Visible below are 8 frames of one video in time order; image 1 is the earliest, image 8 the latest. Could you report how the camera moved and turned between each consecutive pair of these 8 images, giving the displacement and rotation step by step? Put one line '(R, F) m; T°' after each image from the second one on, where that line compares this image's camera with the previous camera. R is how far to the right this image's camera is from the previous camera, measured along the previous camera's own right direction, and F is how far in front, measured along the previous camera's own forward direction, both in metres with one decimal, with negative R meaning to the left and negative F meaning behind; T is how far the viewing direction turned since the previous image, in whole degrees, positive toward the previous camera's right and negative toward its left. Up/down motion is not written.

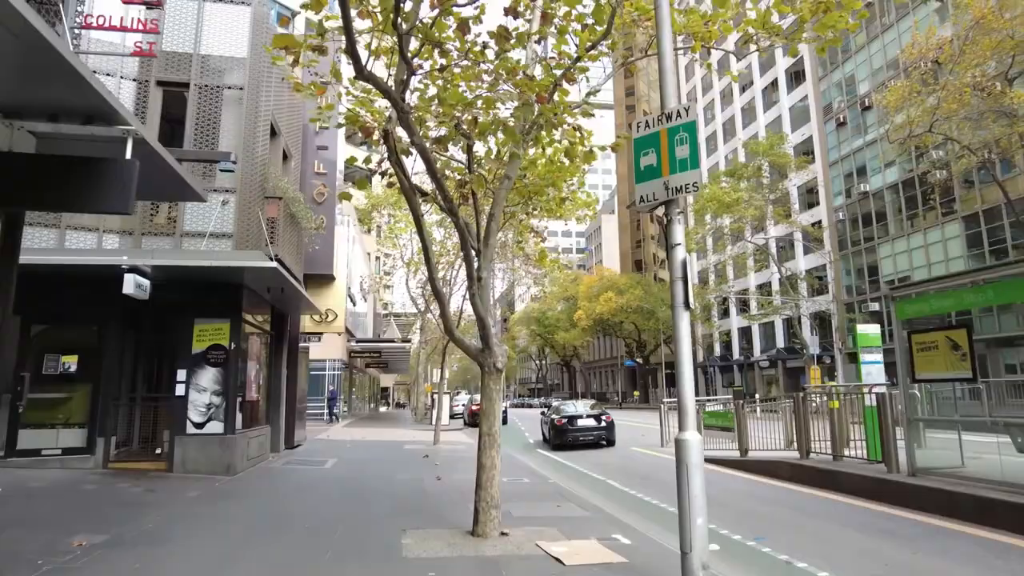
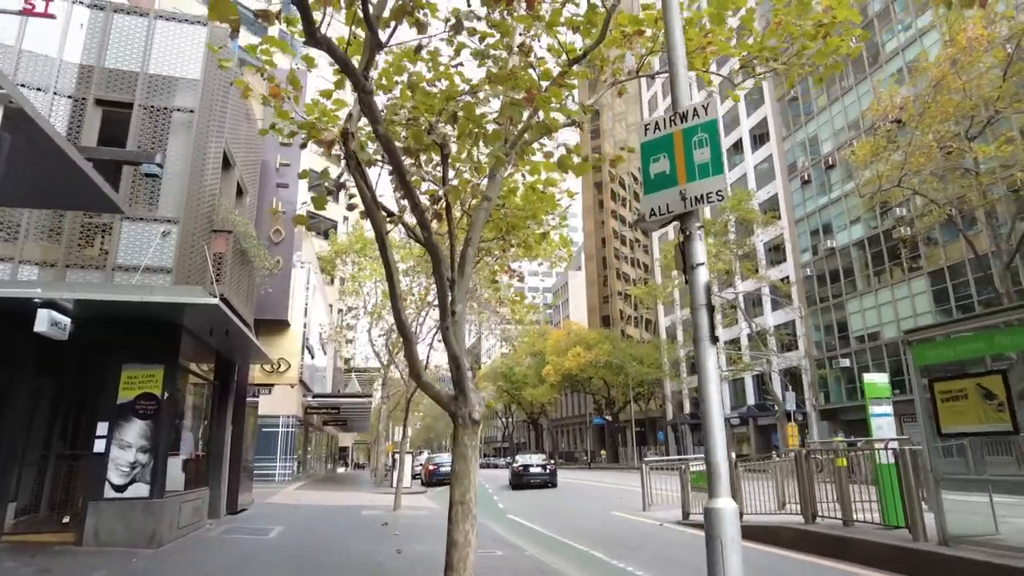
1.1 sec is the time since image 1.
(-0.1, +1.1) m; +3°
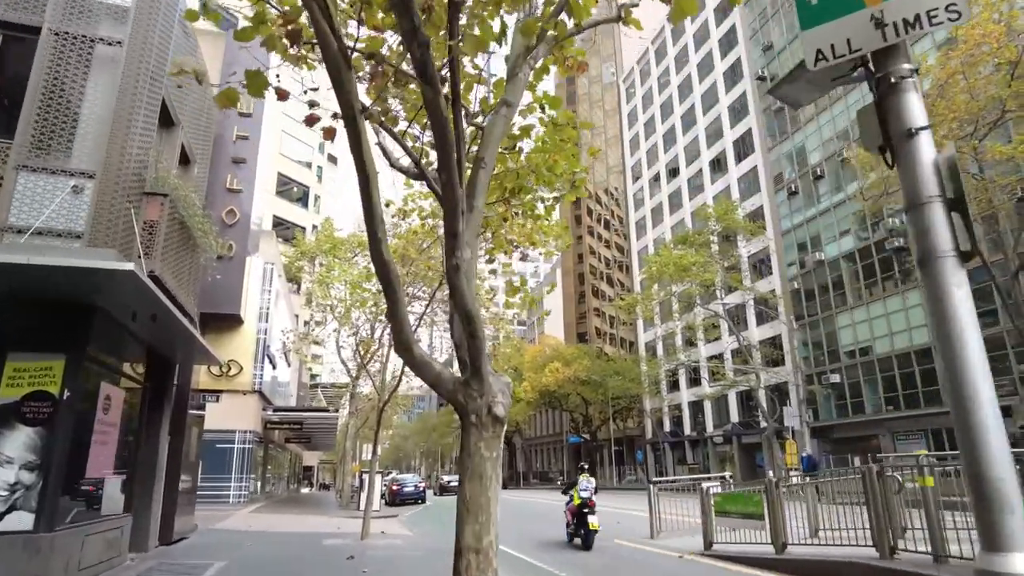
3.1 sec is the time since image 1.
(-0.4, +2.0) m; +2°
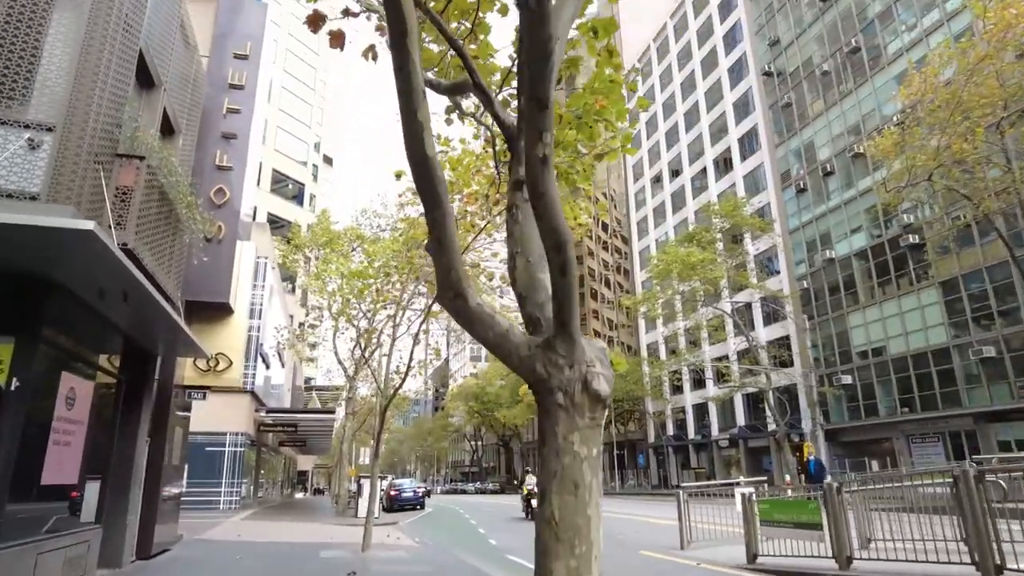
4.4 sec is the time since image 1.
(-0.4, +1.2) m; 0°
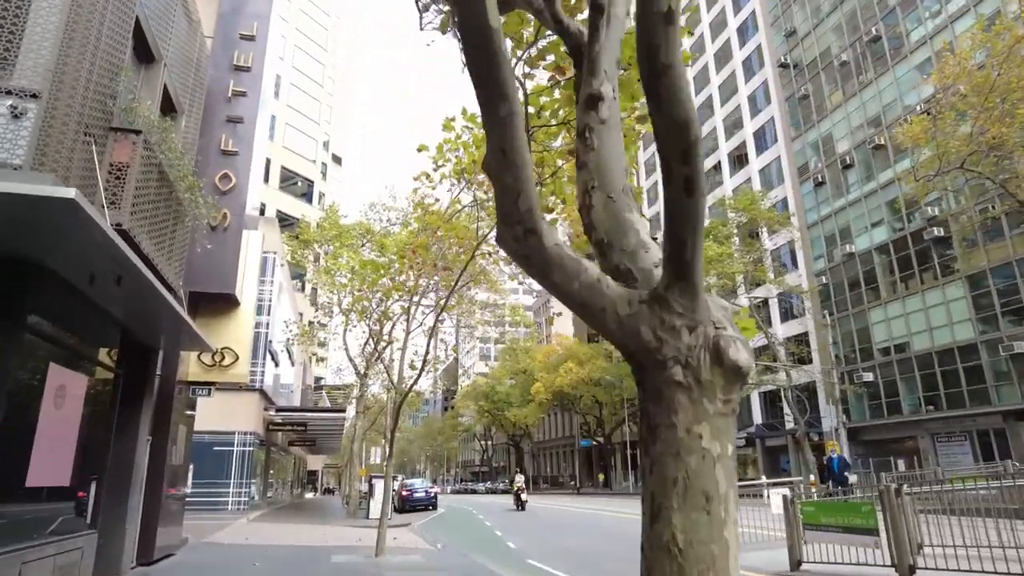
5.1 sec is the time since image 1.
(-0.2, +0.7) m; -1°
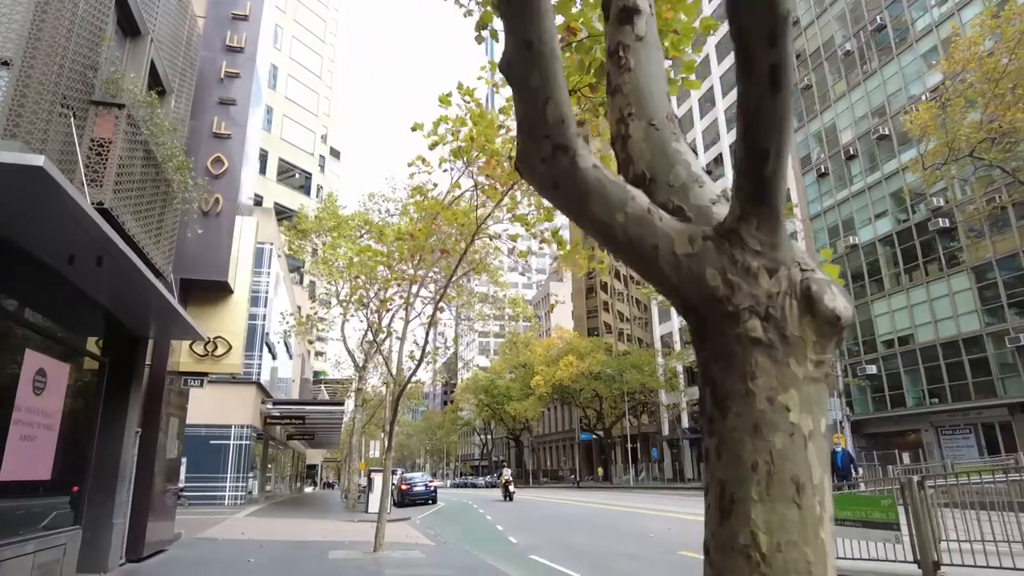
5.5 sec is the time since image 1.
(-0.1, +0.4) m; 0°
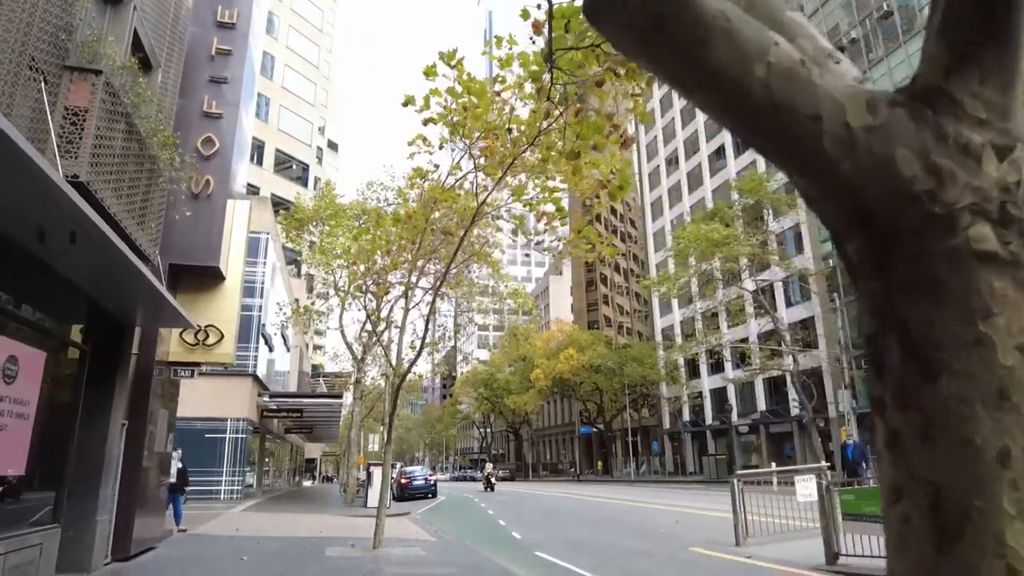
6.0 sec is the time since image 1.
(-0.1, +0.5) m; 0°
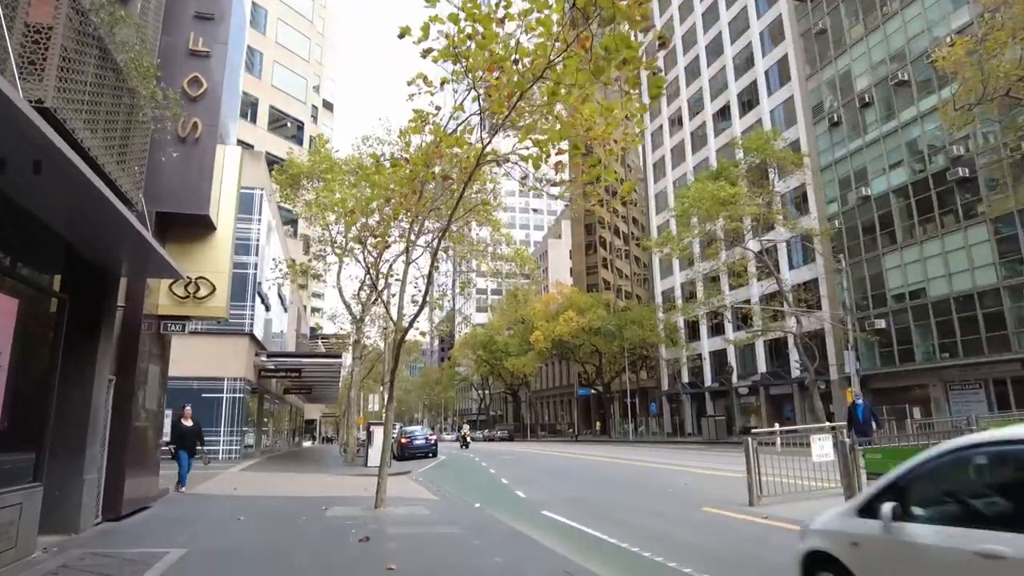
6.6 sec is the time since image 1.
(-0.2, +0.5) m; 0°
